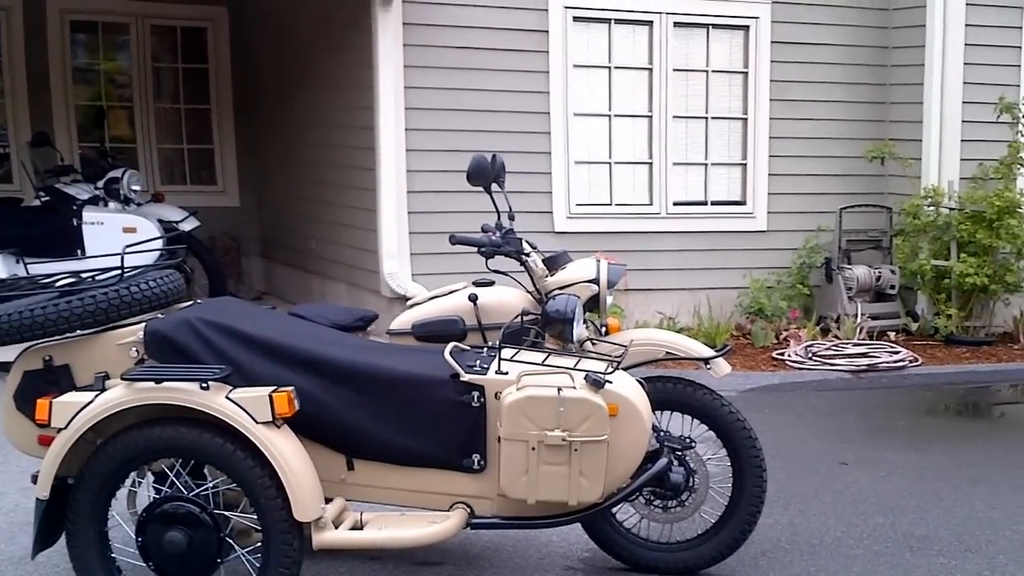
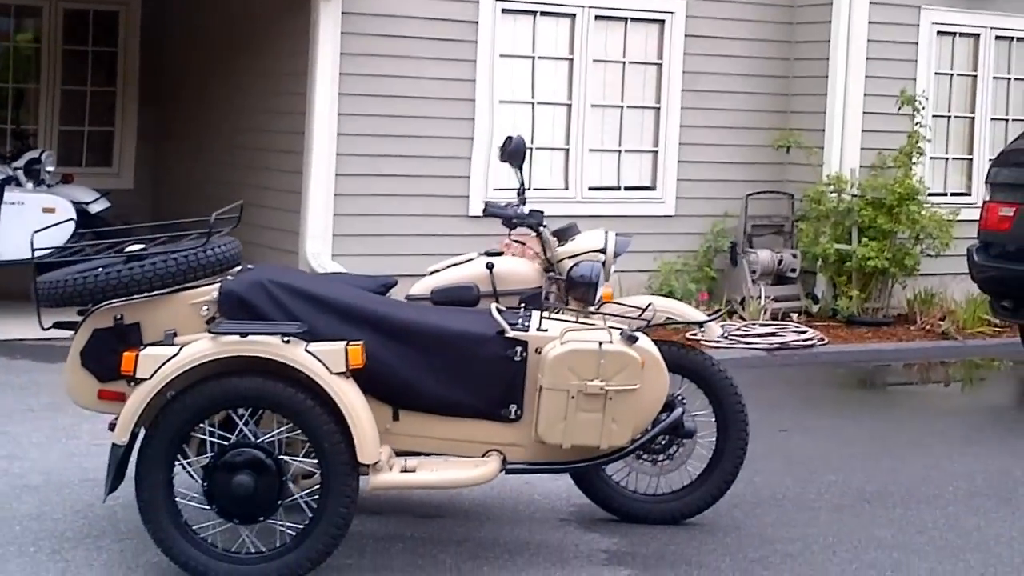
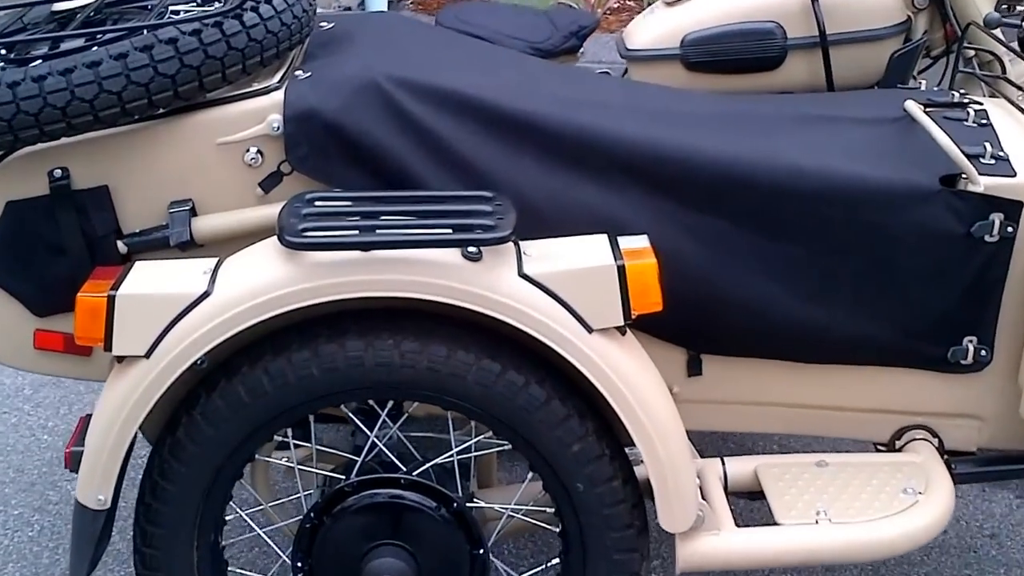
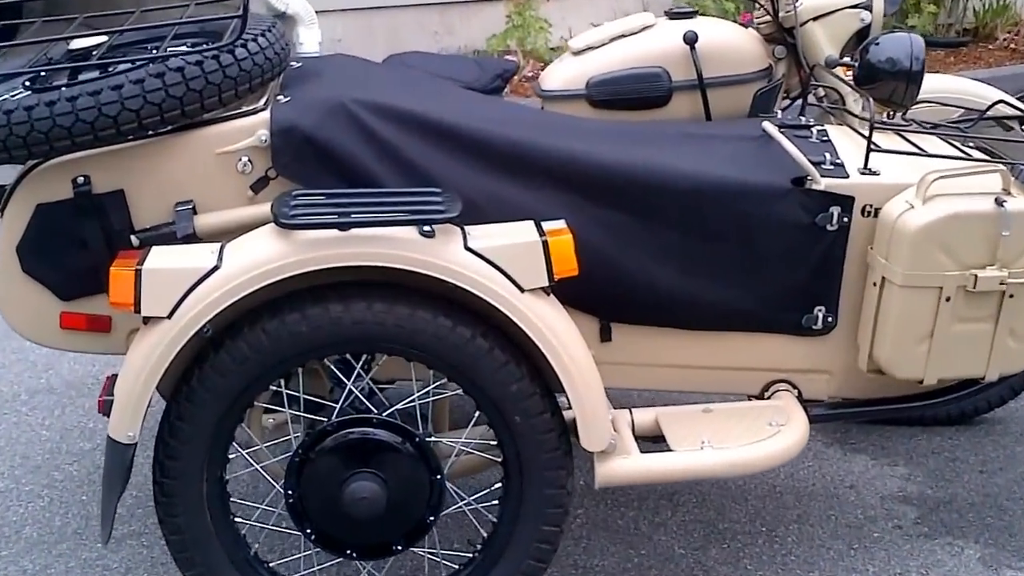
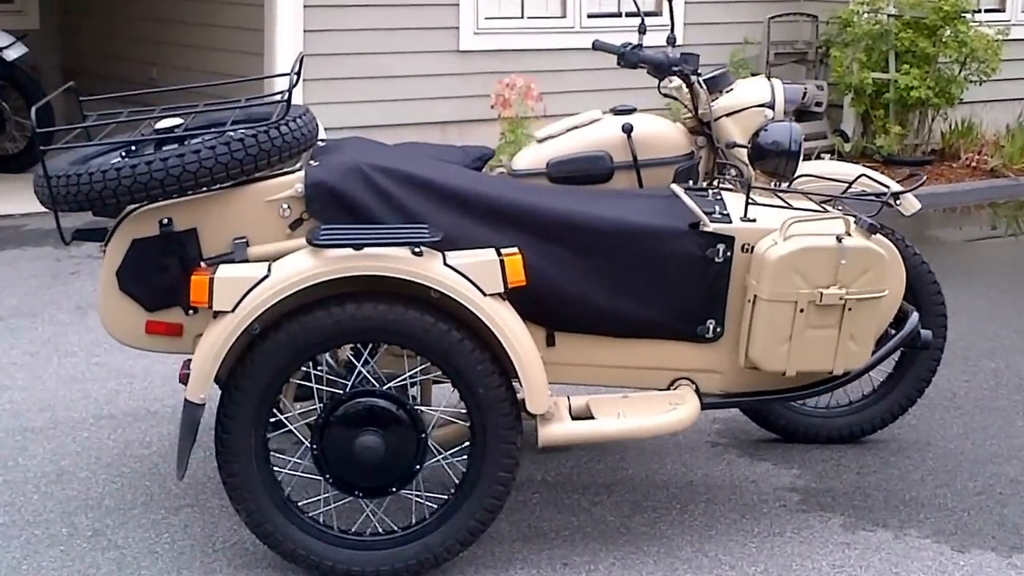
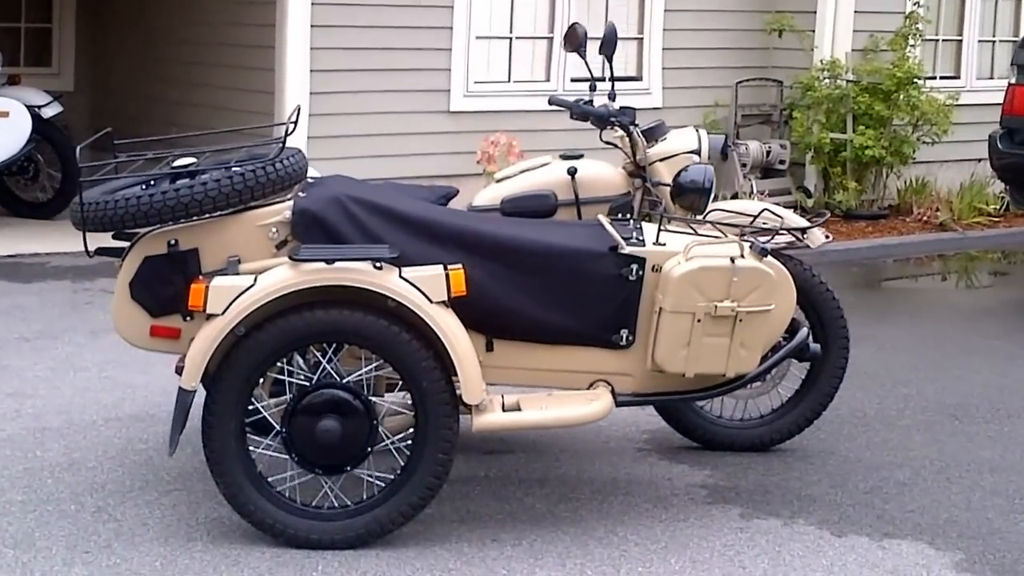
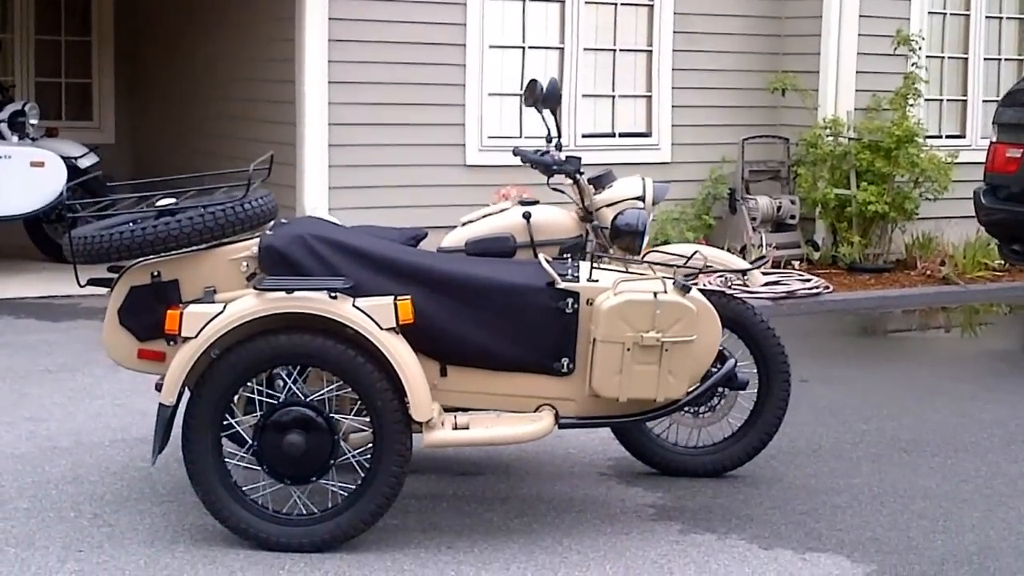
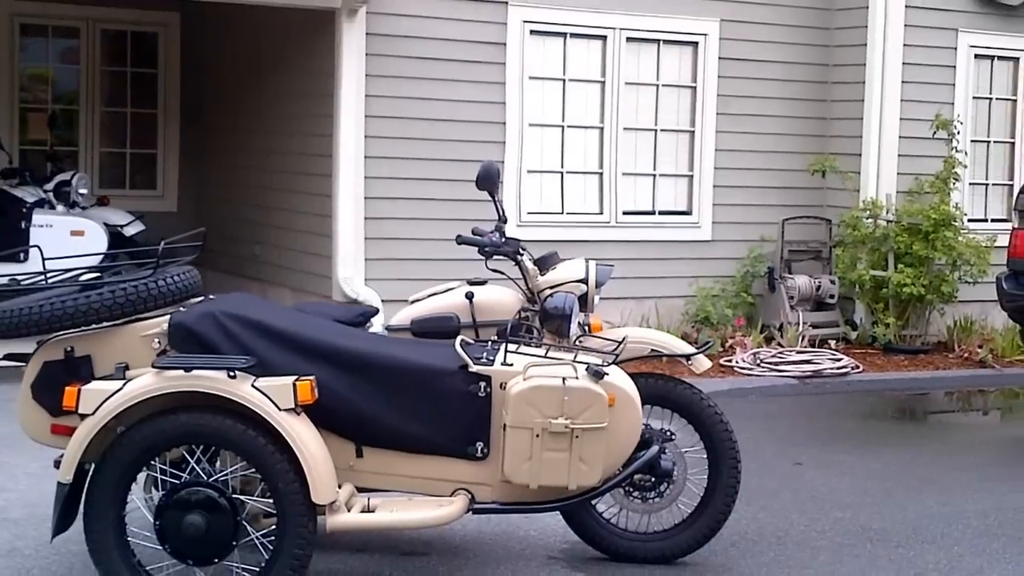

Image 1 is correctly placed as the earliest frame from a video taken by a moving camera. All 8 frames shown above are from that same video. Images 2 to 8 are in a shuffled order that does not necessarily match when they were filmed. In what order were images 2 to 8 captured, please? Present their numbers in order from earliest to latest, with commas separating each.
8, 2, 7, 6, 5, 4, 3
